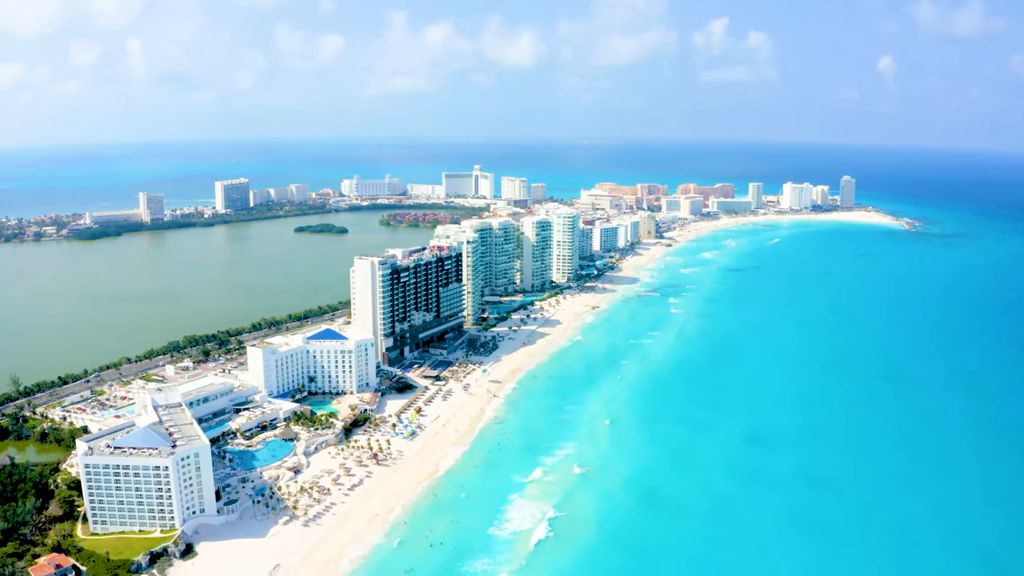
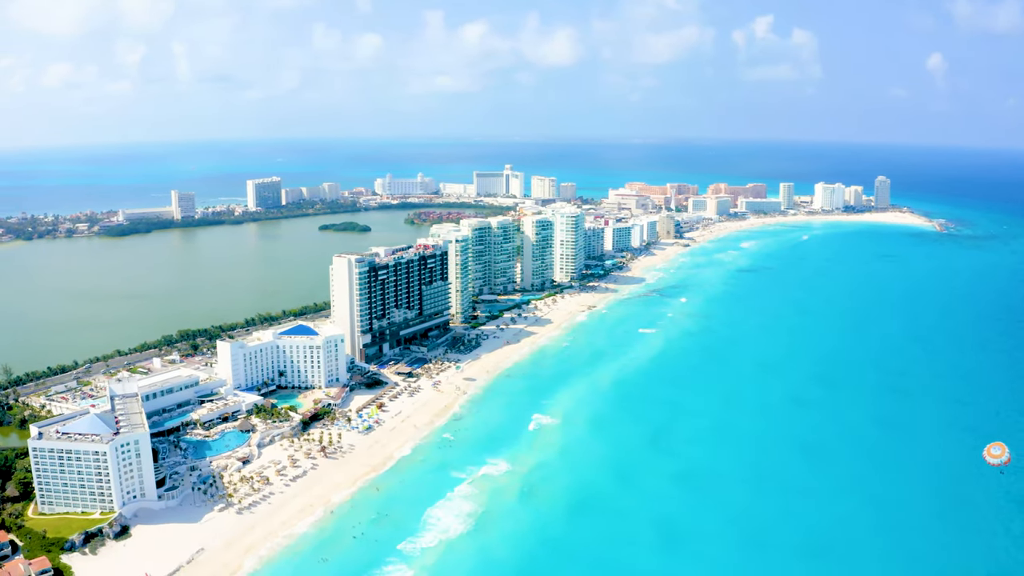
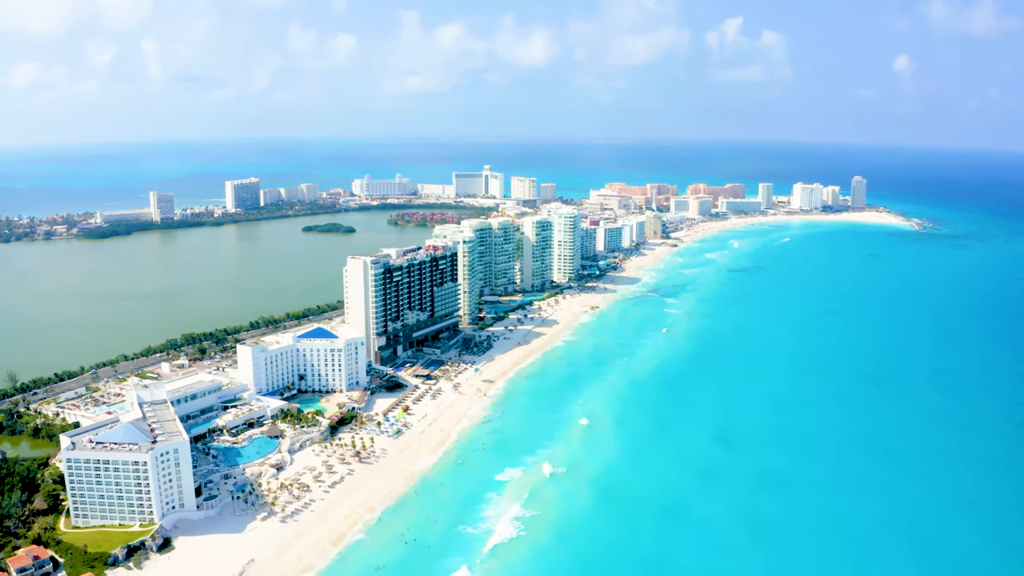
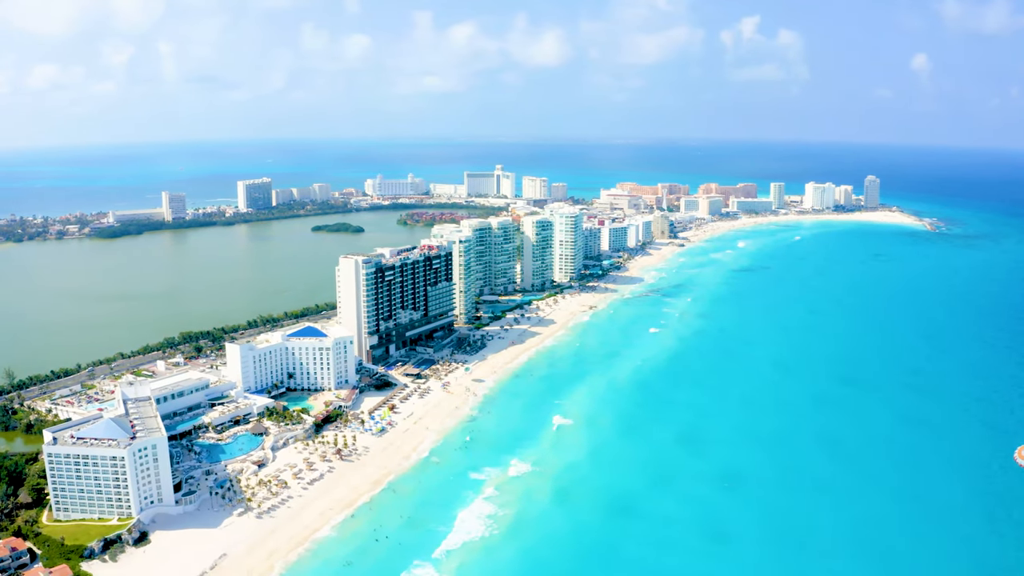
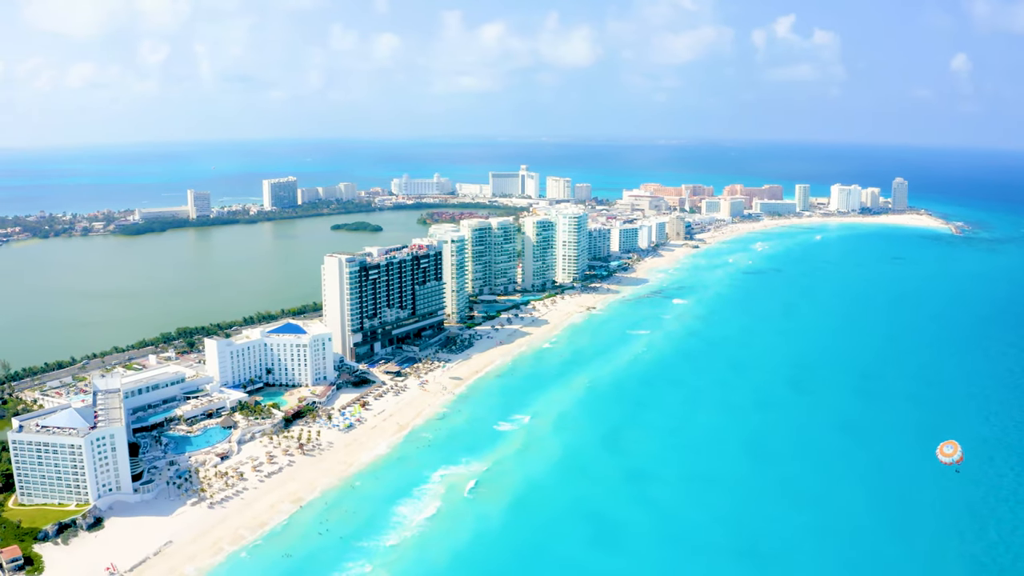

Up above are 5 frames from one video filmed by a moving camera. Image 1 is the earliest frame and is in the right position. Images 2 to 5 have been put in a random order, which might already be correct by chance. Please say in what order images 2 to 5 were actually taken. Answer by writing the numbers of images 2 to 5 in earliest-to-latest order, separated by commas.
3, 4, 2, 5
